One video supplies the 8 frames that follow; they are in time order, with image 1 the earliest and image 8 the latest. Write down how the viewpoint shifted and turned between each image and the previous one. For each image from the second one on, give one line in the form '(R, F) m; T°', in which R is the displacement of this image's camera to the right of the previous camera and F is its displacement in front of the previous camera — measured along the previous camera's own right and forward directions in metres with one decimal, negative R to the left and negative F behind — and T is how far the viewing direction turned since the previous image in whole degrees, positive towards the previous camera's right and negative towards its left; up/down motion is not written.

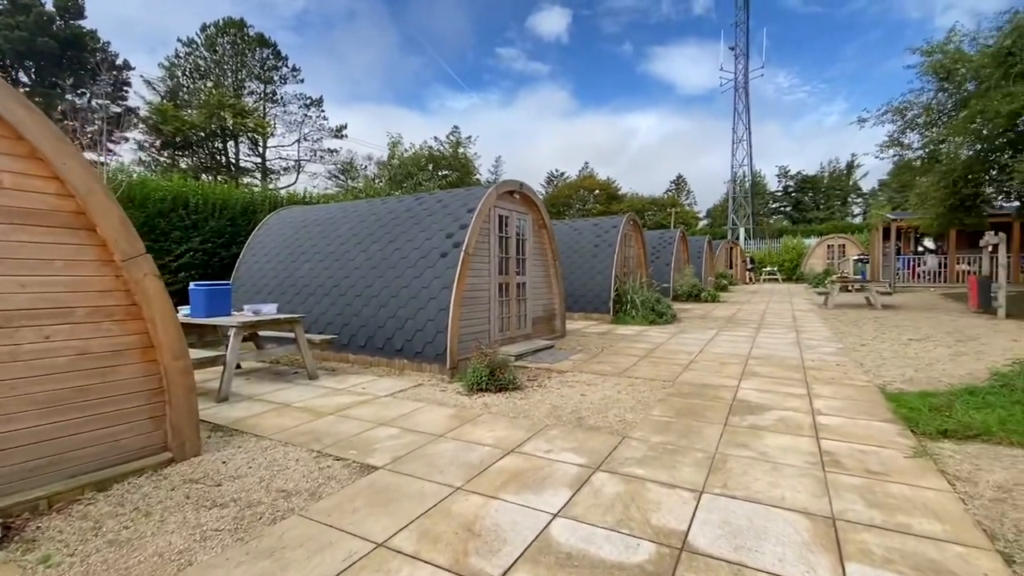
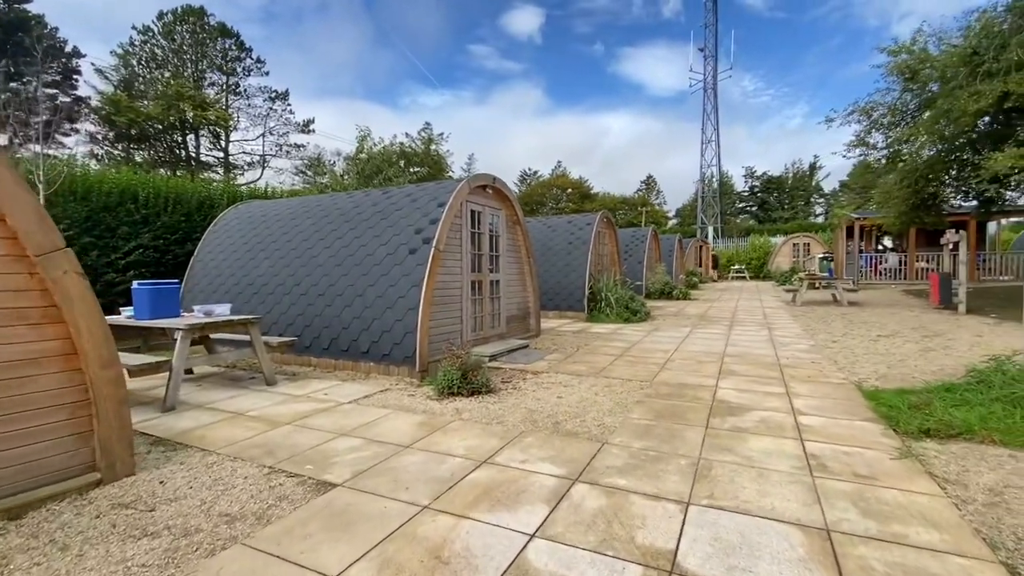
(0.0, +0.2) m; +3°
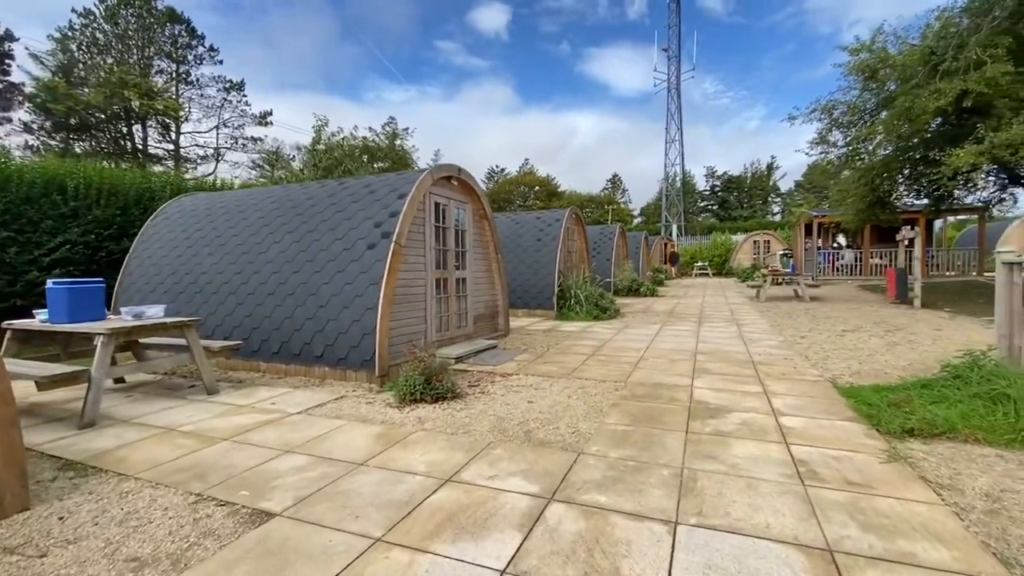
(0.0, +0.3) m; +4°
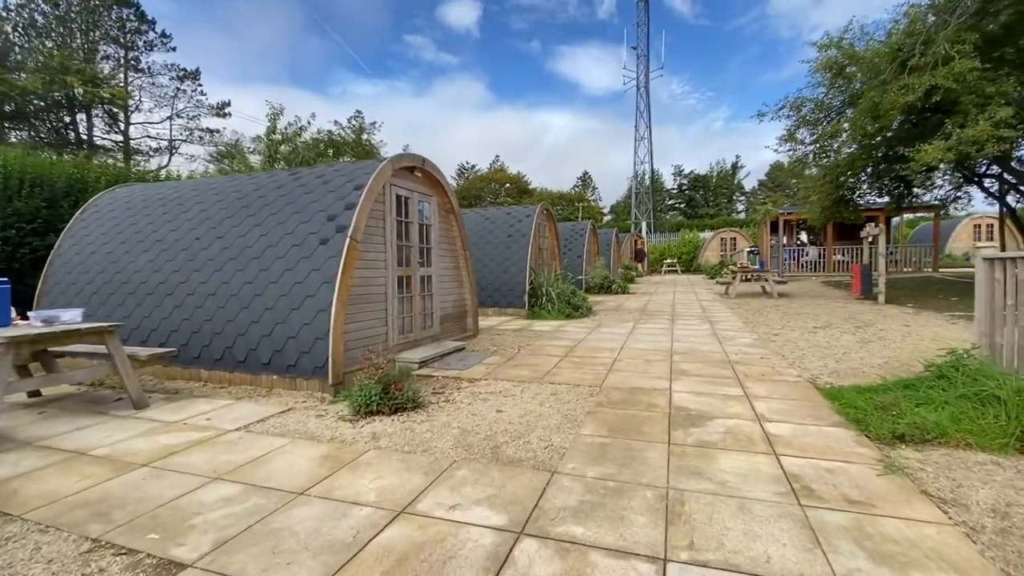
(0.0, +0.3) m; +3°
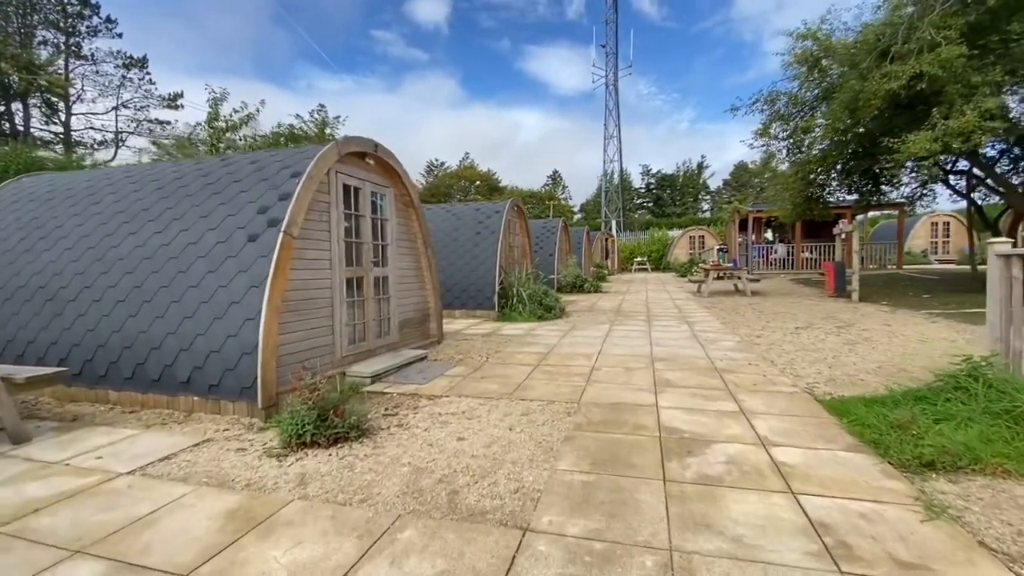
(+0.1, +0.6) m; +3°
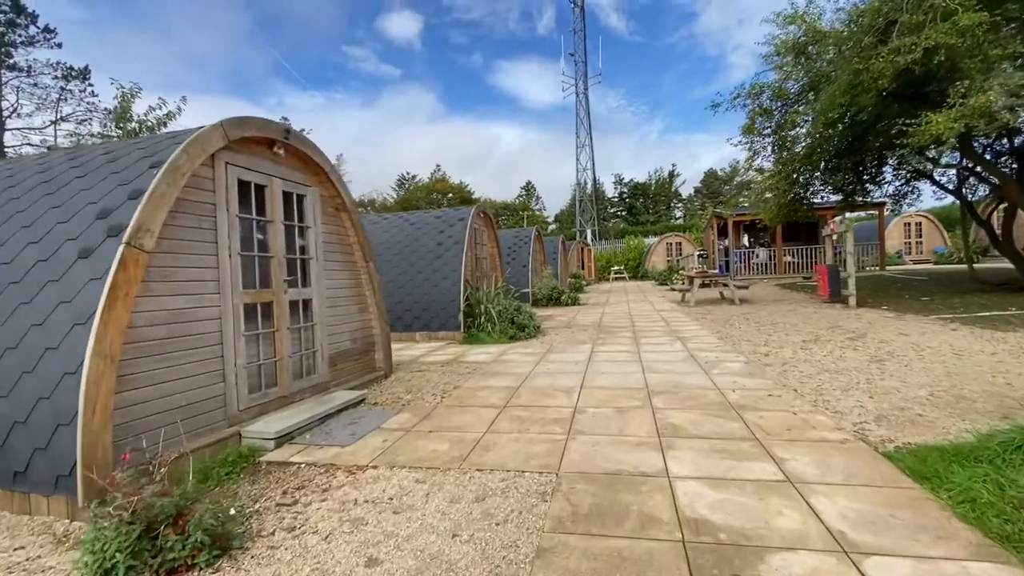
(+0.2, +1.1) m; +3°
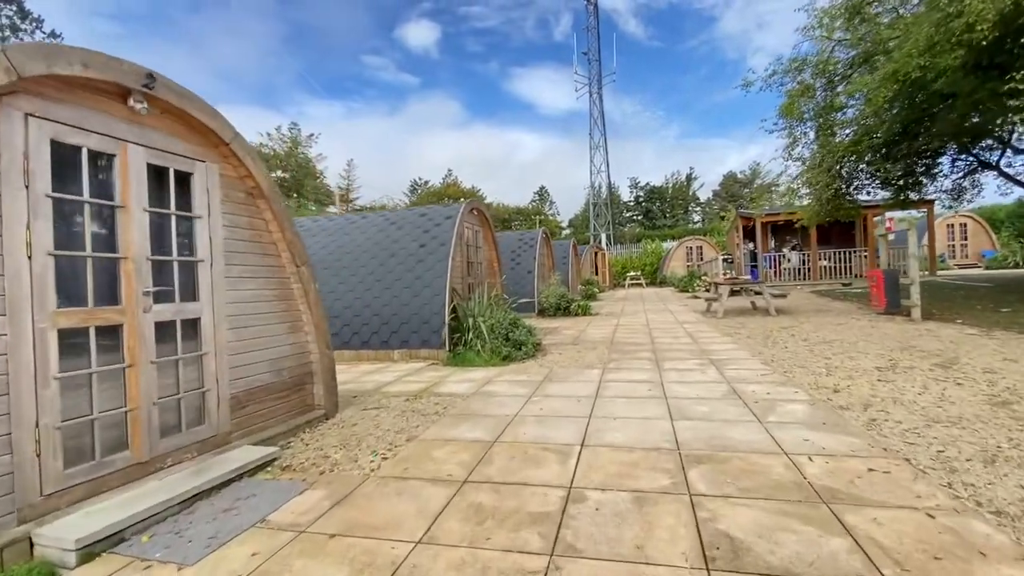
(+0.3, +1.3) m; -2°
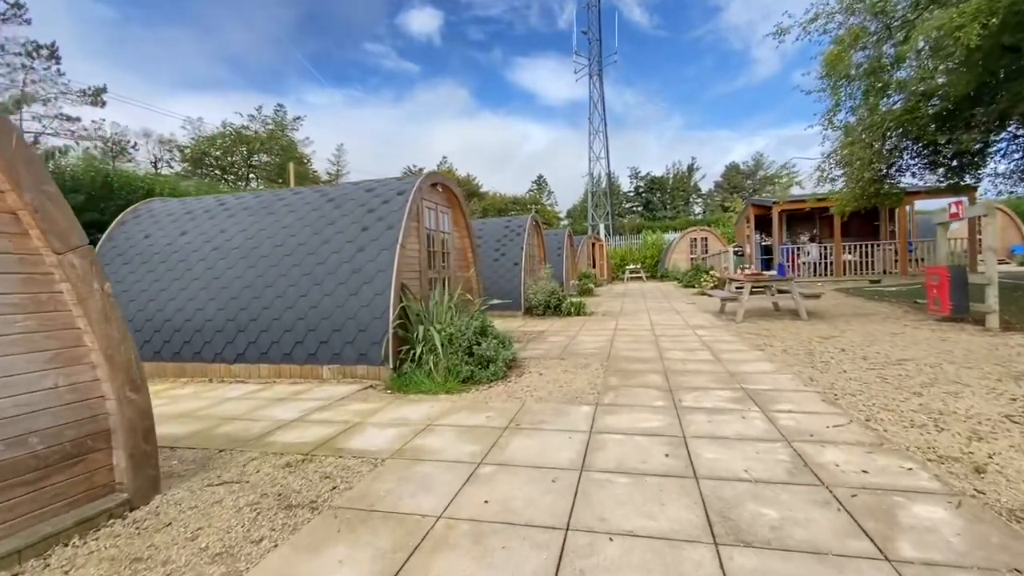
(+0.3, +1.6) m; 0°
